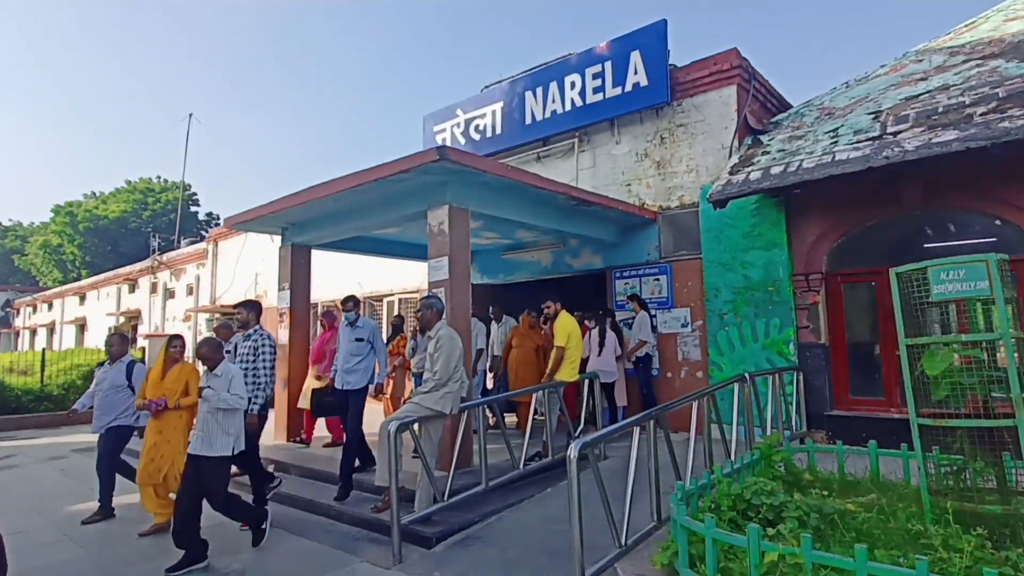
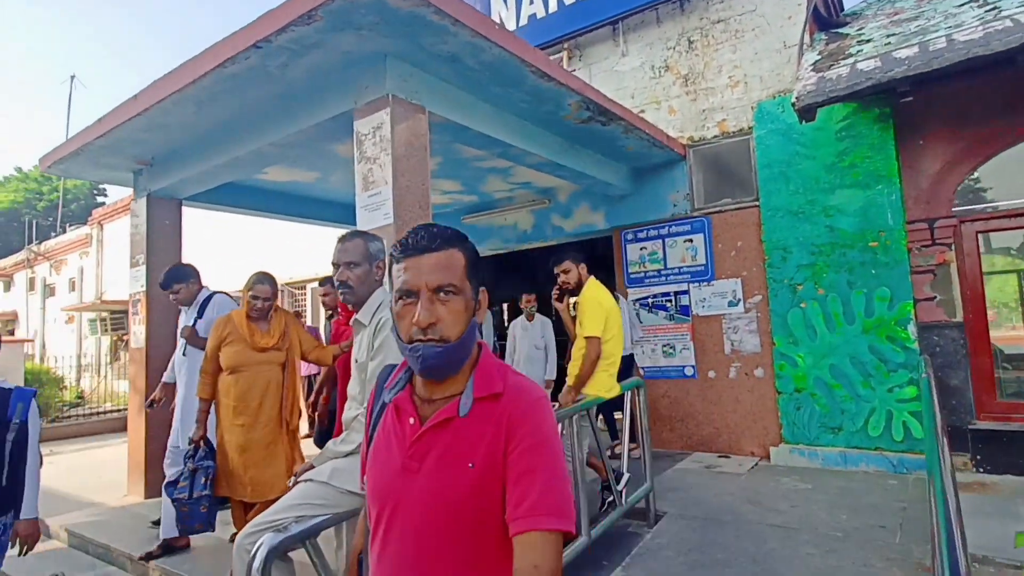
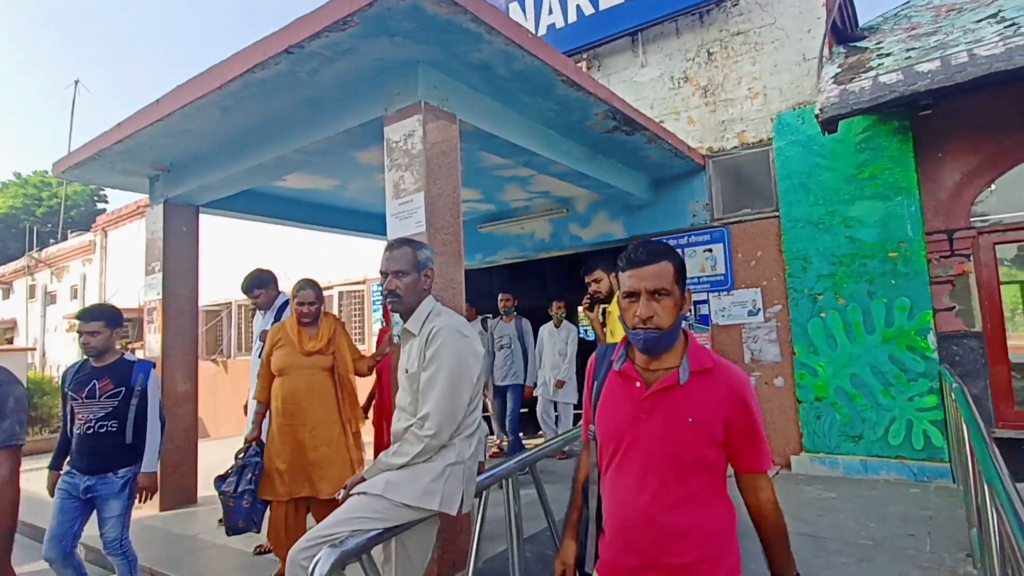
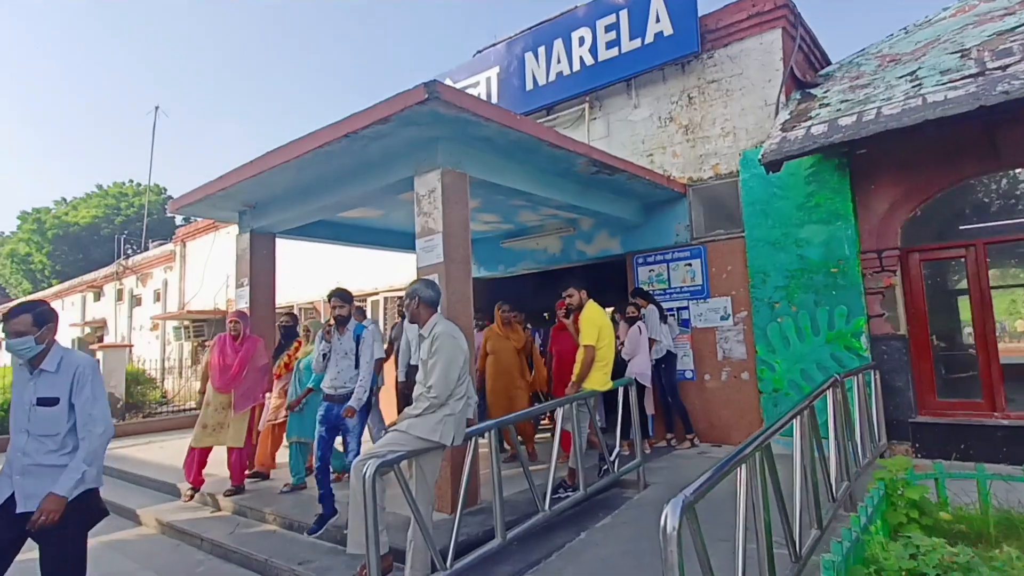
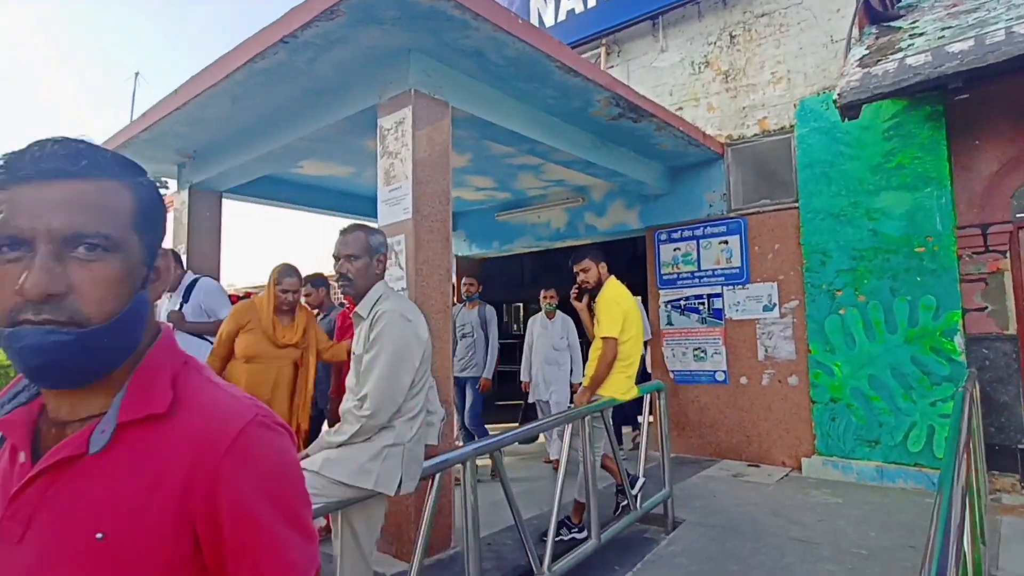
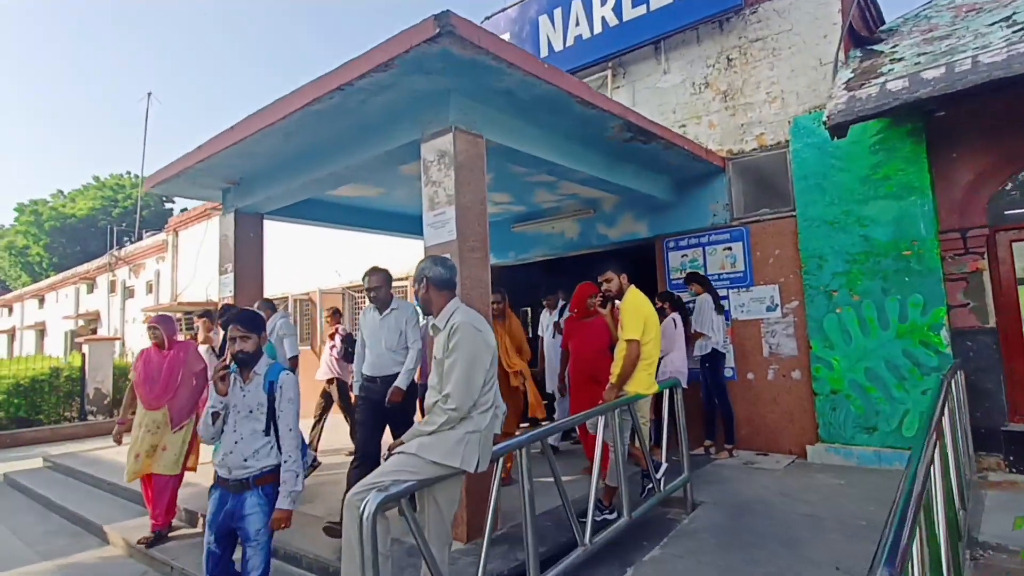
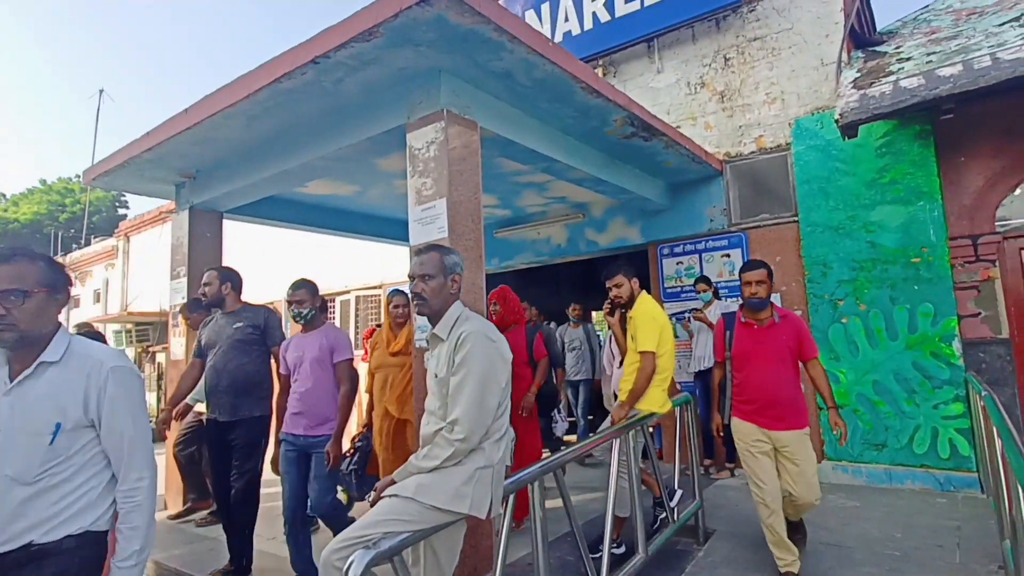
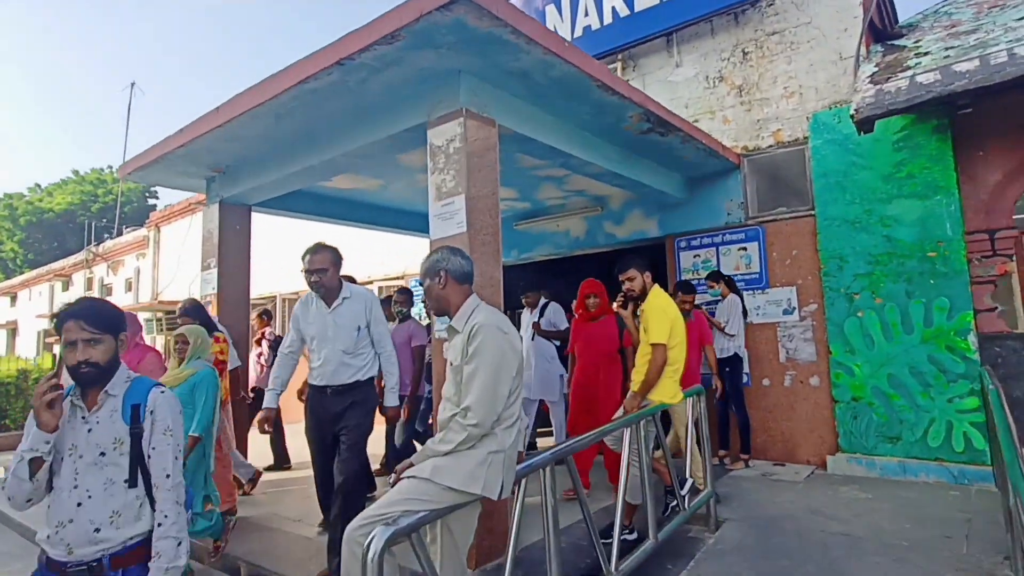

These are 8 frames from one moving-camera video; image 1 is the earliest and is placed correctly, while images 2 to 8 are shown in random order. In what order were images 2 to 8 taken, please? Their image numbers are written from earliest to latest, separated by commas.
4, 6, 8, 7, 3, 2, 5
